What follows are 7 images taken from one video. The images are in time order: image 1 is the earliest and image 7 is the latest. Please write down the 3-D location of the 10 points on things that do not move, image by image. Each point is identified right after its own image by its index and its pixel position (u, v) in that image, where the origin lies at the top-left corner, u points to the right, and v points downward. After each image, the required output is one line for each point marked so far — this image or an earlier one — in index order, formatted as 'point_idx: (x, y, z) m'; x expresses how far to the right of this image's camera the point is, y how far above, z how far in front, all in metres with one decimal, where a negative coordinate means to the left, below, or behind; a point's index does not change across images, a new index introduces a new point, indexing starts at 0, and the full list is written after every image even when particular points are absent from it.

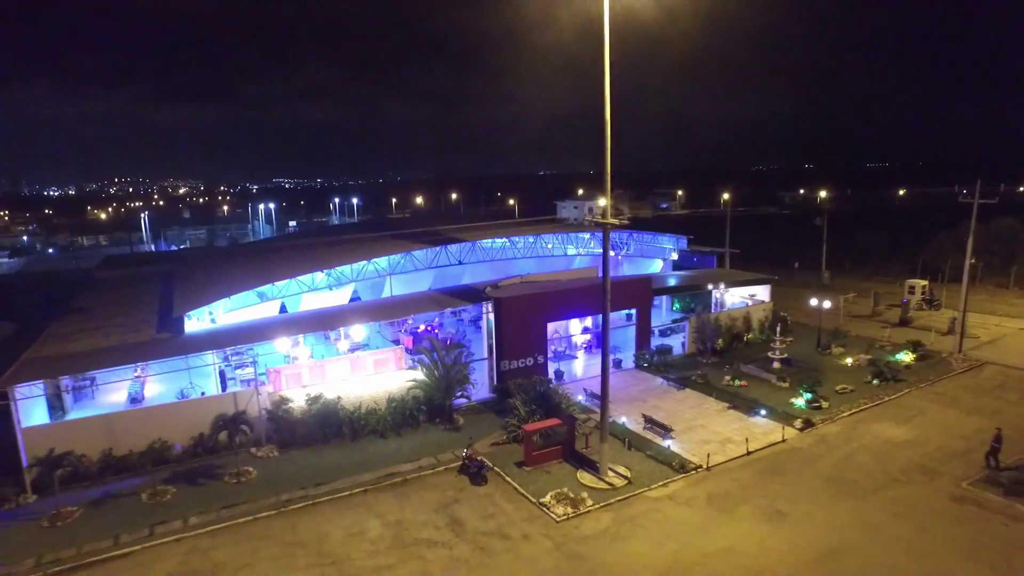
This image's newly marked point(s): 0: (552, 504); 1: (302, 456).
0: (+0.6, -3.4, +9.2) m
1: (-4.0, -3.2, +11.1) m
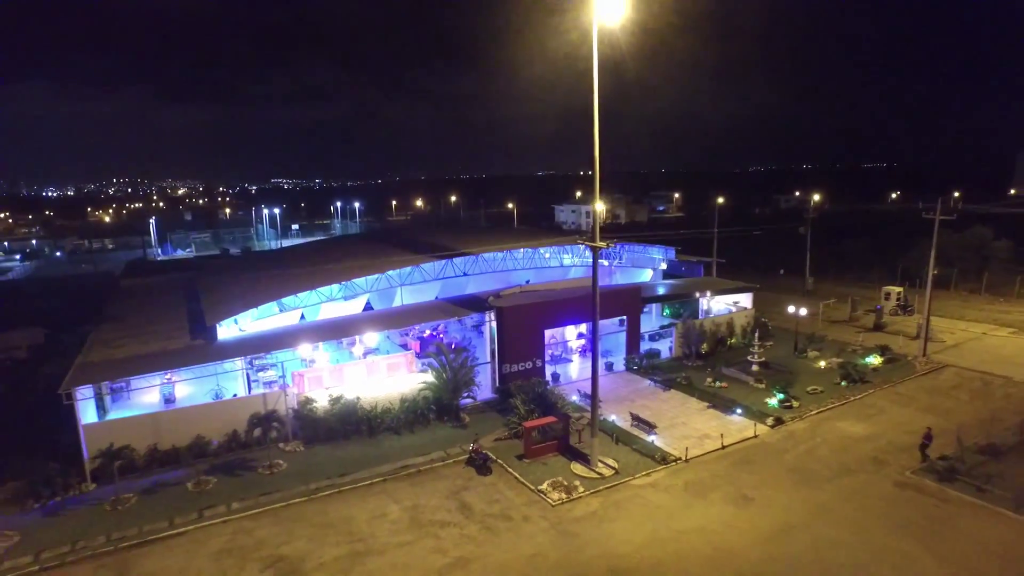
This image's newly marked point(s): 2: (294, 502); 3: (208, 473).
0: (+0.7, -3.7, +10.6) m
1: (-4.0, -3.5, +12.4) m
2: (-4.0, -3.9, +10.6) m
3: (-6.0, -3.7, +11.5) m
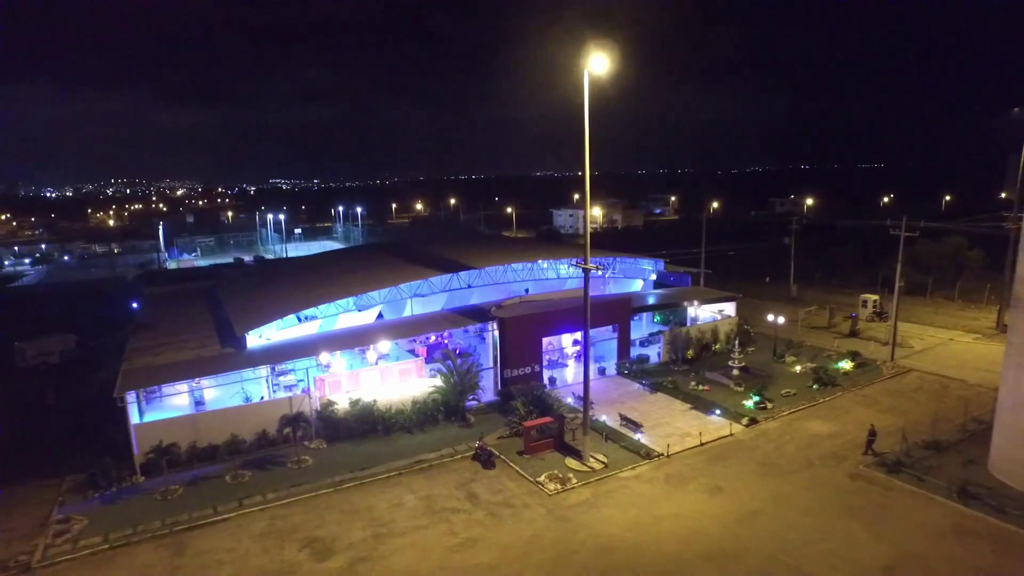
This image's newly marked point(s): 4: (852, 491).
0: (+0.7, -4.0, +12.0) m
1: (-4.0, -3.8, +13.8) m
2: (-3.9, -4.2, +12.0) m
3: (-6.0, -4.0, +13.0) m
4: (+6.7, -3.9, +11.3) m
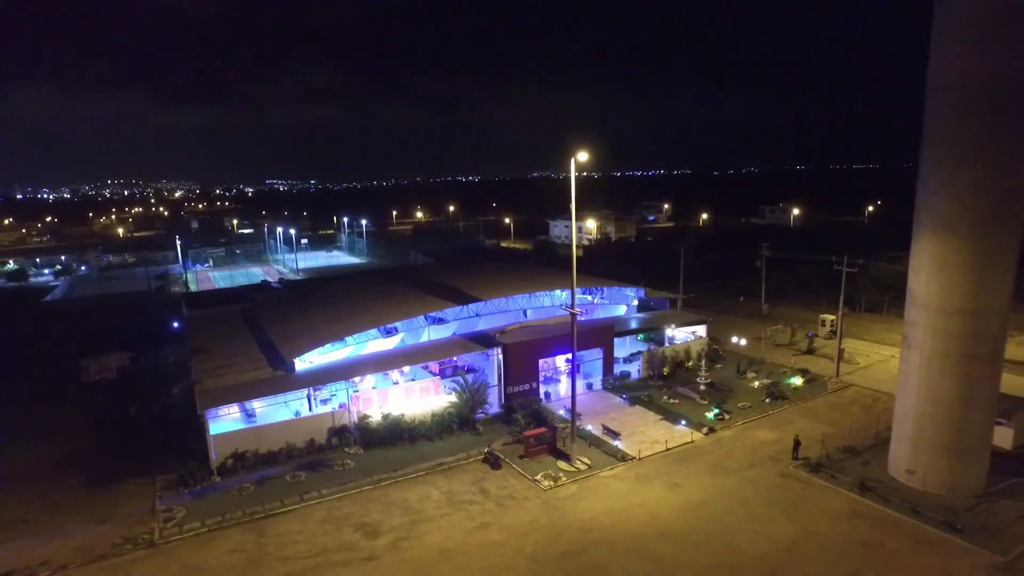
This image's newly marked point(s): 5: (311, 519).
0: (+0.8, -5.0, +15.2) m
1: (-3.9, -4.8, +17.0) m
2: (-3.9, -5.3, +15.2) m
3: (-5.9, -5.0, +16.1) m
4: (+6.7, -5.0, +14.5) m
5: (-4.9, -5.5, +13.9) m
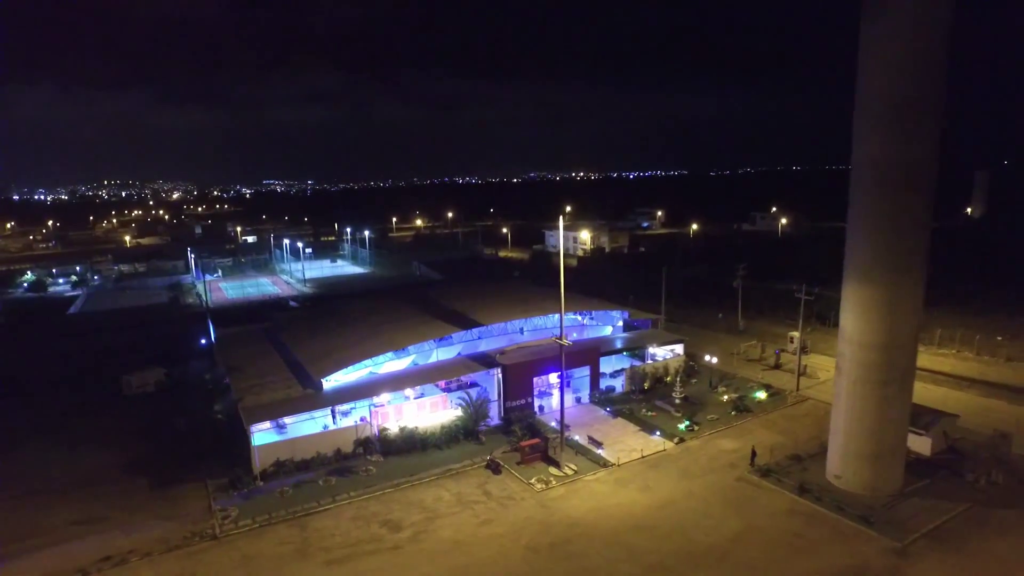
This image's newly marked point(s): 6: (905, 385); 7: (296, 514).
0: (+0.7, -6.1, +18.1) m
1: (-3.9, -5.9, +19.8) m
2: (-3.9, -6.3, +18.0) m
3: (-6.0, -6.1, +19.0) m
4: (+6.7, -6.0, +17.4) m
5: (-4.9, -6.6, +16.8) m
6: (+11.1, -2.8, +16.3) m
7: (-6.3, -6.6, +16.9) m
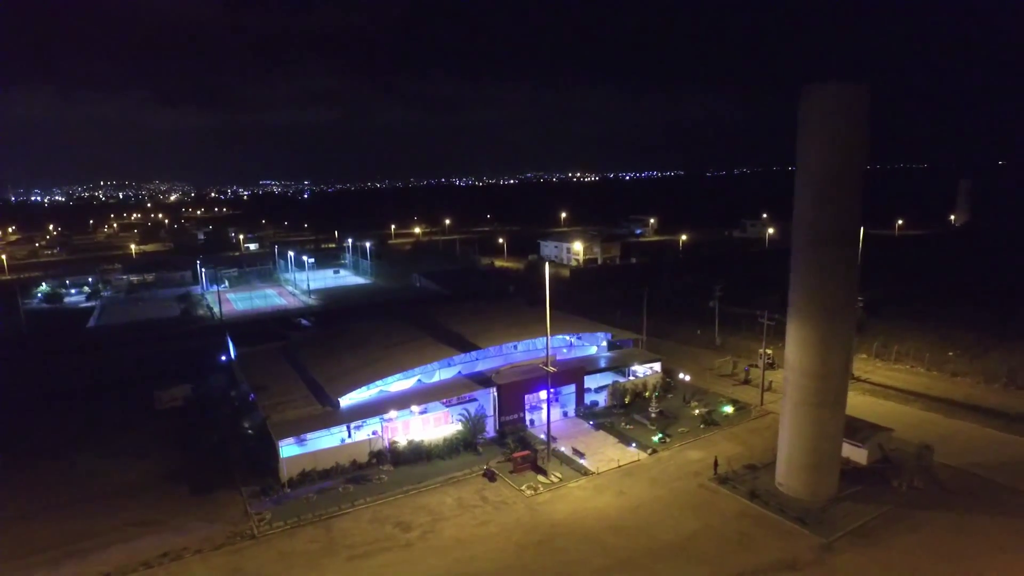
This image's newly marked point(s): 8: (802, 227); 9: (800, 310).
0: (+0.5, -7.3, +21.0) m
1: (-4.2, -7.1, +22.7) m
2: (-4.1, -7.5, +20.9) m
3: (-6.2, -7.3, +21.8) m
4: (+6.5, -7.2, +20.4) m
5: (-5.1, -7.8, +19.7) m
6: (+10.9, -4.0, +19.3) m
7: (-6.5, -7.8, +19.8) m
8: (+9.5, +2.0, +18.9) m
9: (+9.6, -0.7, +19.2) m
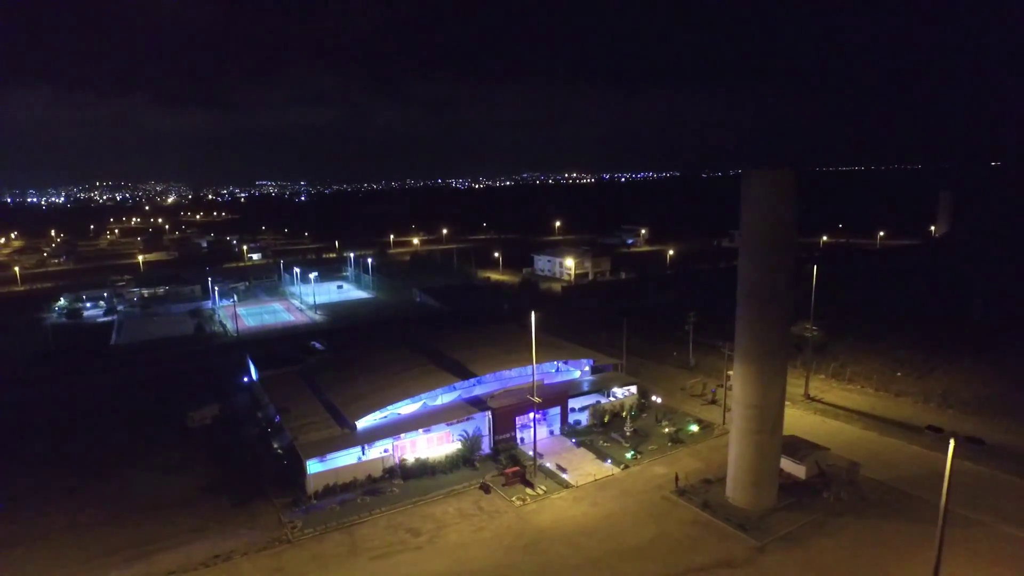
0: (+0.2, -9.1, +24.9) m
1: (-4.5, -8.9, +26.6) m
2: (-4.5, -9.4, +24.8) m
3: (-6.6, -9.2, +25.7) m
4: (+6.1, -9.1, +24.3) m
5: (-5.5, -9.7, +23.5) m
6: (+10.5, -5.8, +23.3) m
7: (-6.9, -9.6, +23.6) m
8: (+9.2, +0.2, +22.9) m
9: (+9.3, -2.5, +23.2) m
